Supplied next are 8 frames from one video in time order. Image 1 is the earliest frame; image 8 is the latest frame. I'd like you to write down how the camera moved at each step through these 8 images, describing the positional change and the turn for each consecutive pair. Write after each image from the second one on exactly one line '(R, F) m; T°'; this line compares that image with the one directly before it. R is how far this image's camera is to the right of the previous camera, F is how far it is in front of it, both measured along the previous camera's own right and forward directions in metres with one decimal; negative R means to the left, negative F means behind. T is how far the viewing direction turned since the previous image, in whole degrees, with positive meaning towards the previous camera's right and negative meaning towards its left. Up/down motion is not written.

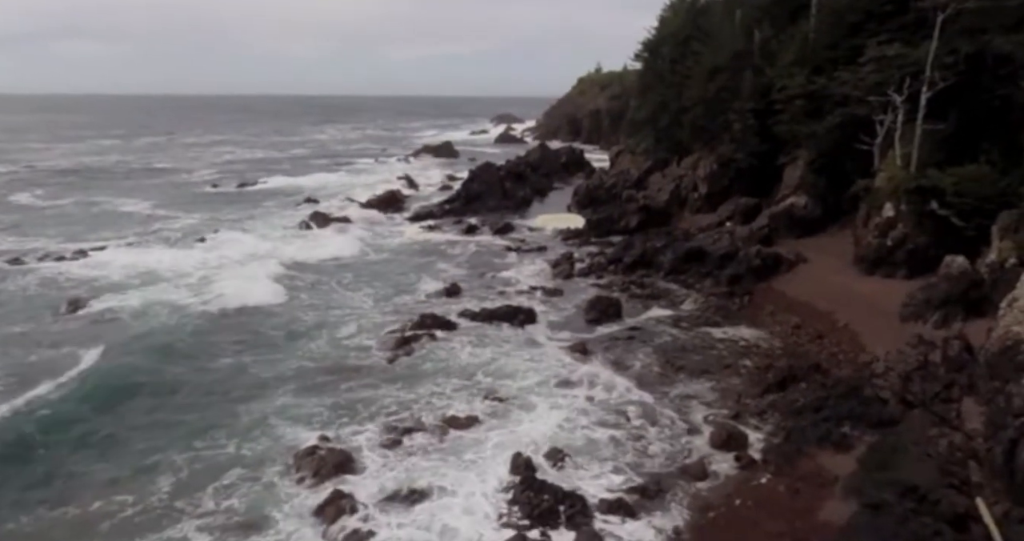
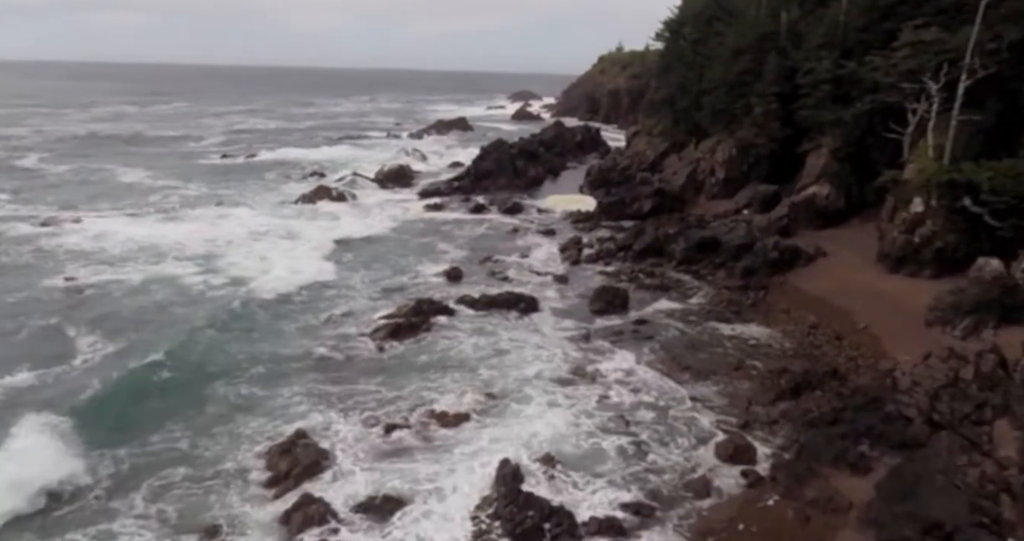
(+0.4, +1.3) m; -1°
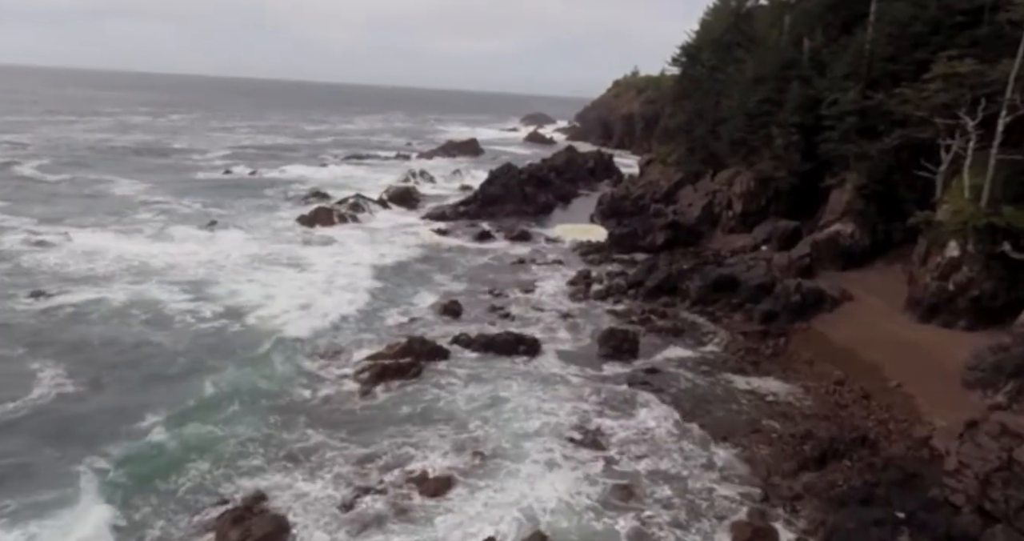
(+0.3, +1.7) m; -1°
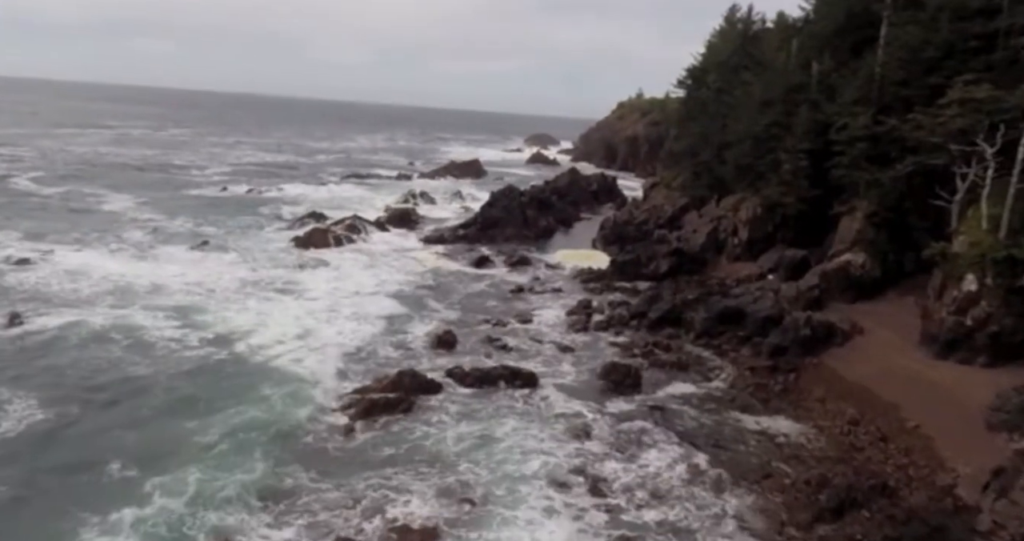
(+0.1, +1.0) m; 0°
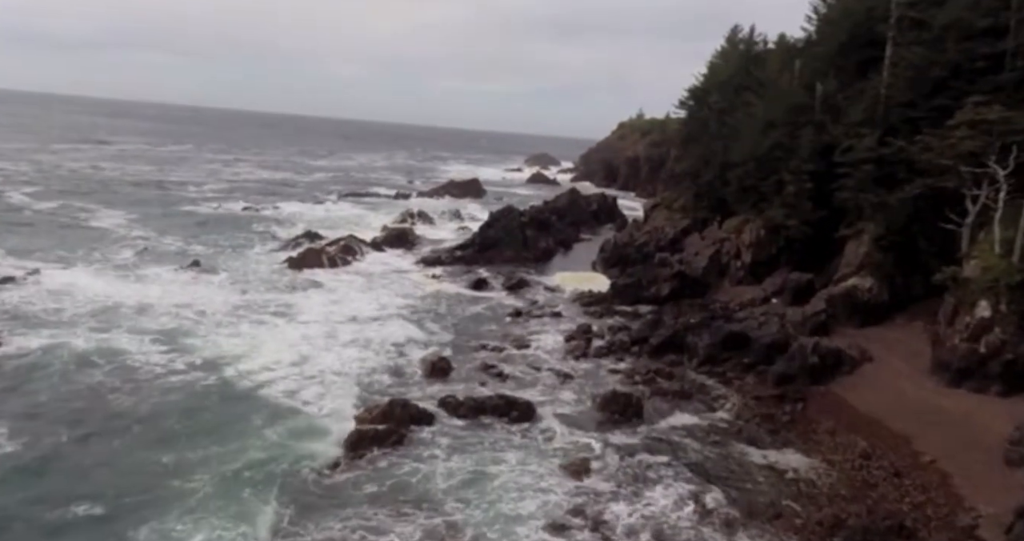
(+0.1, +0.8) m; 0°
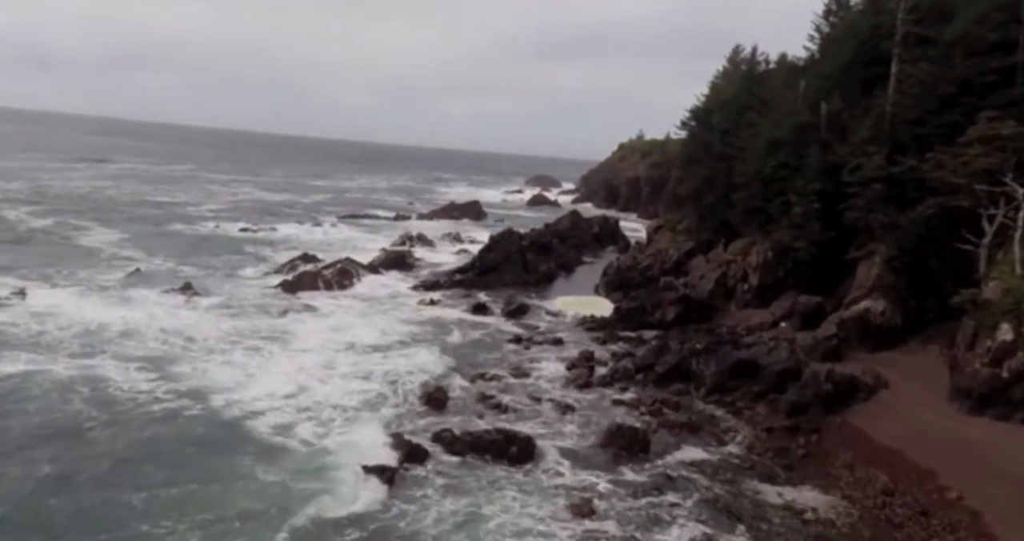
(+0.1, +1.0) m; 0°
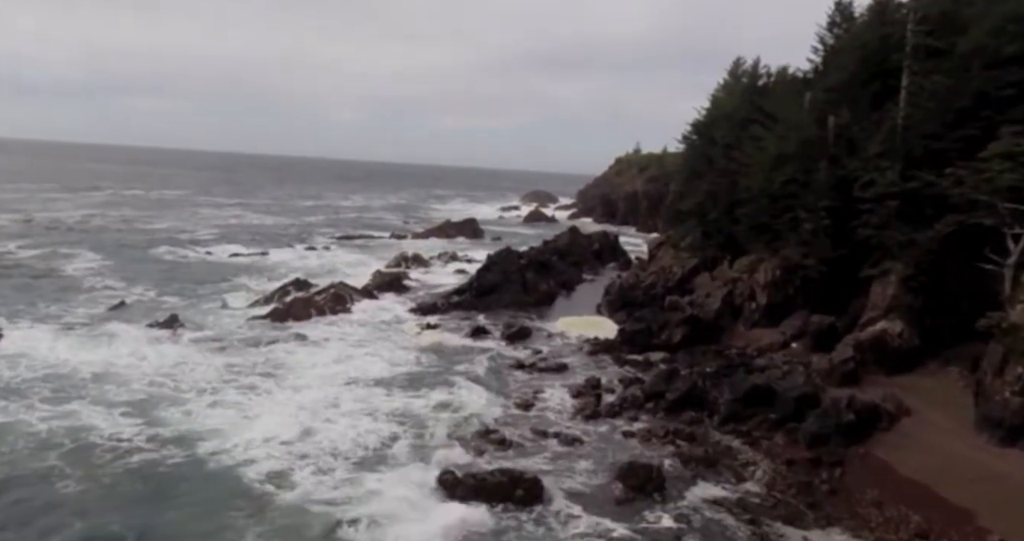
(-0.2, +1.2) m; 0°
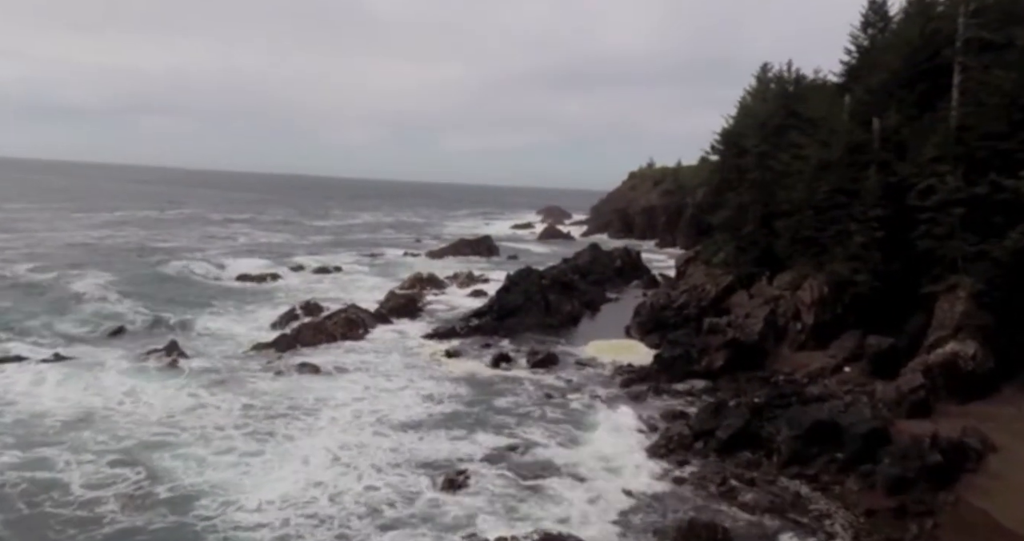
(-0.4, +2.5) m; -1°
